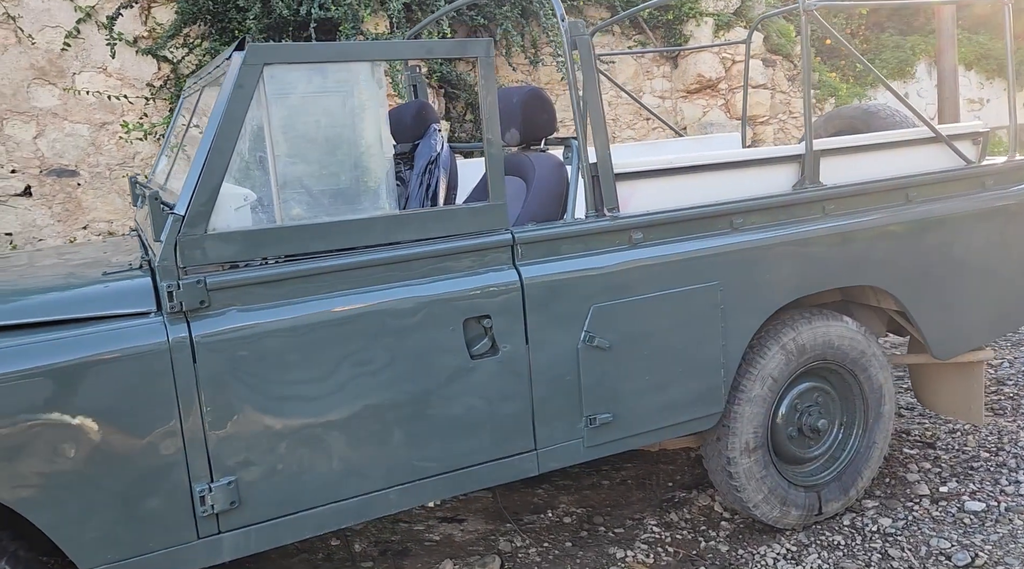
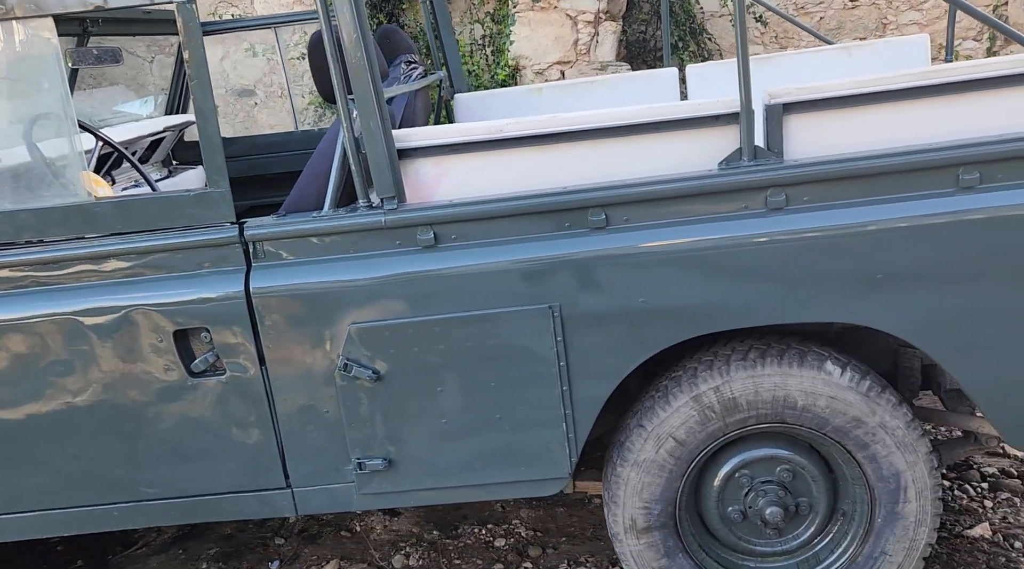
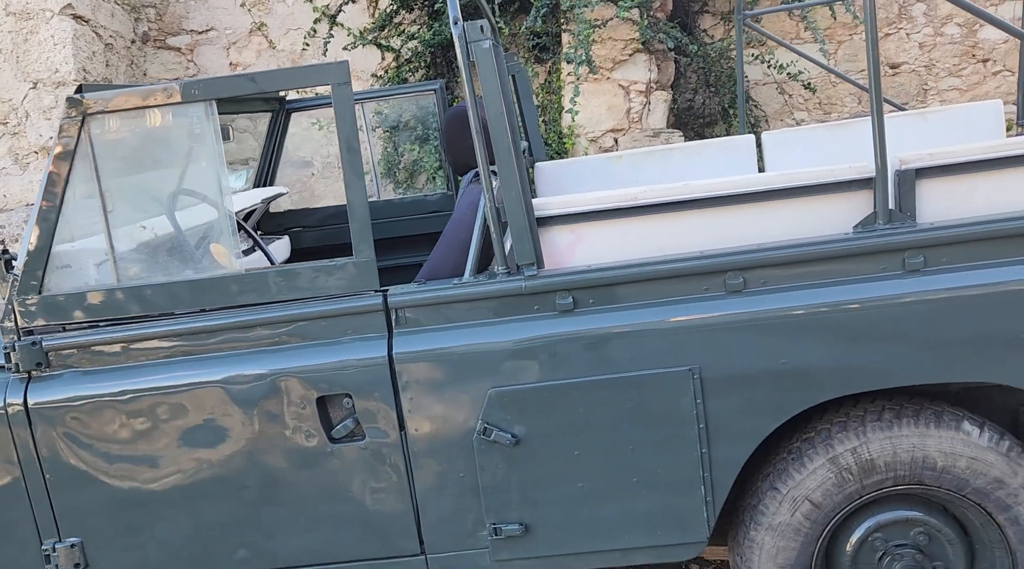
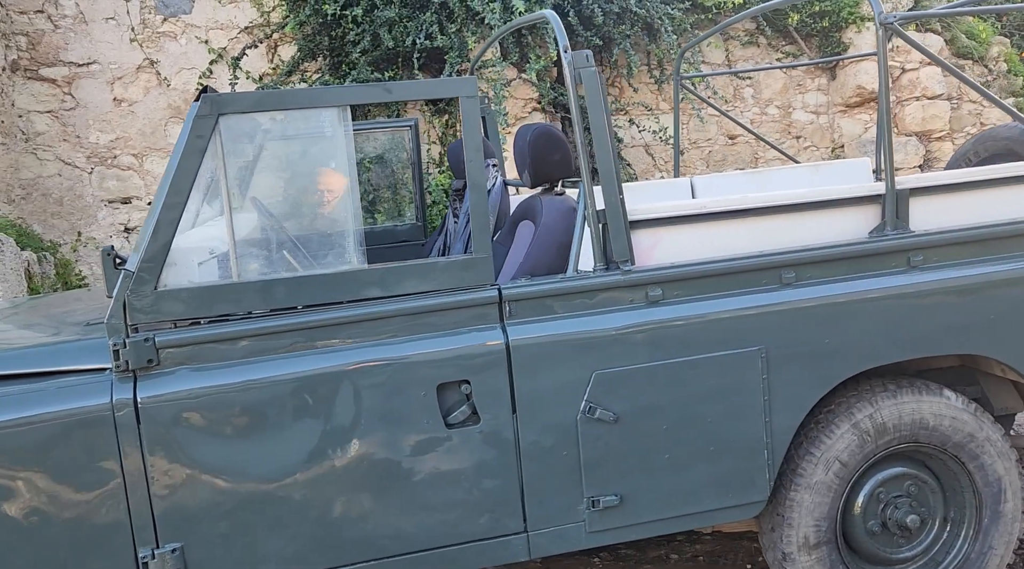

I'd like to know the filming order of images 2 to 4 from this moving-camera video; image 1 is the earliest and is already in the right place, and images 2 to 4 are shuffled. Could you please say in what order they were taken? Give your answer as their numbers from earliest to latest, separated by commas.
4, 3, 2
